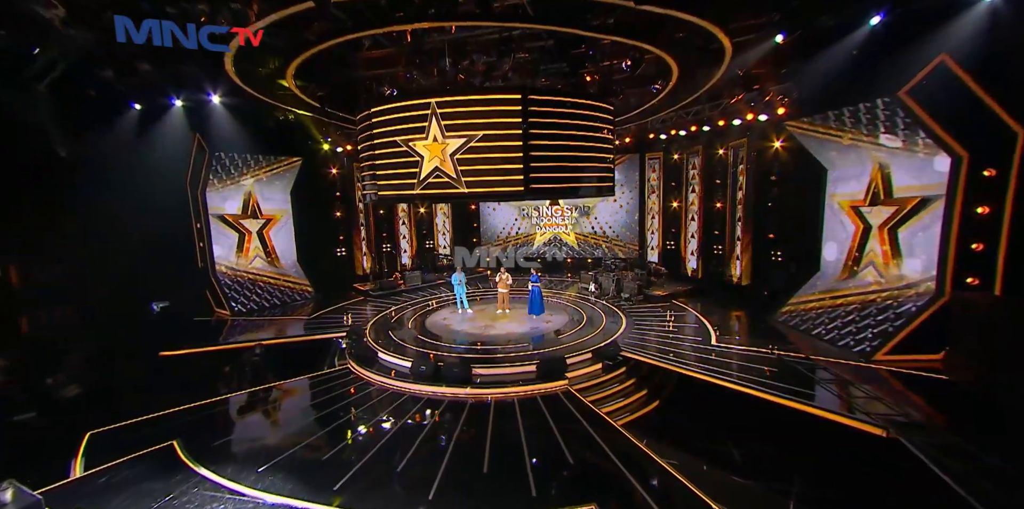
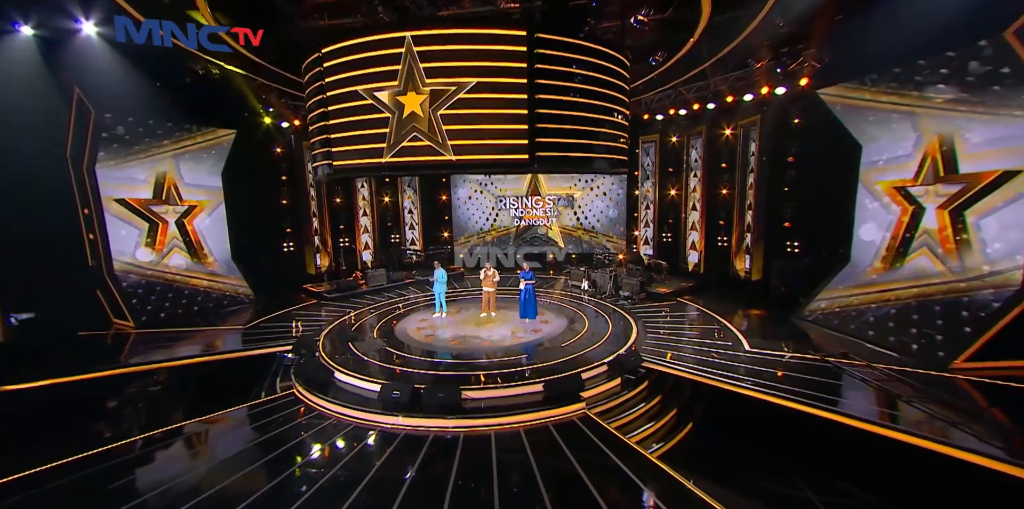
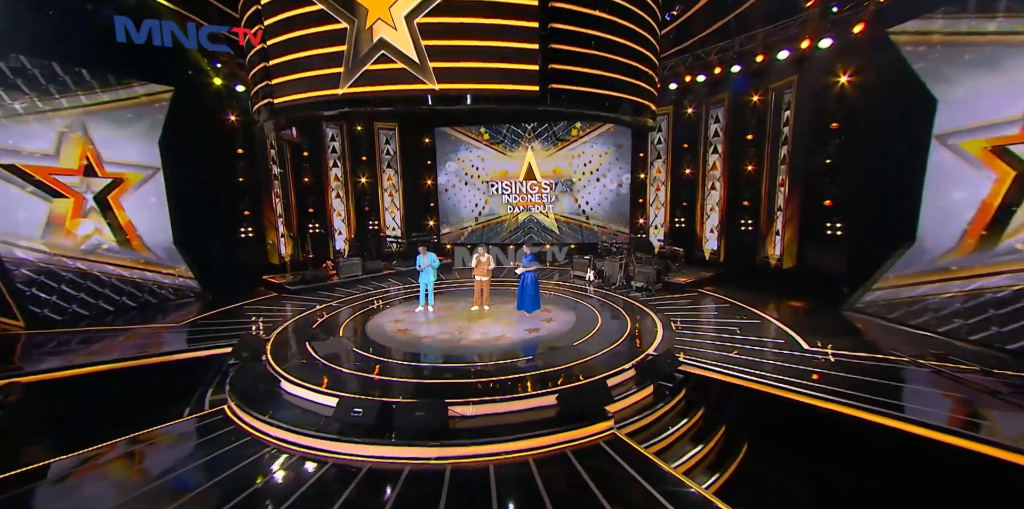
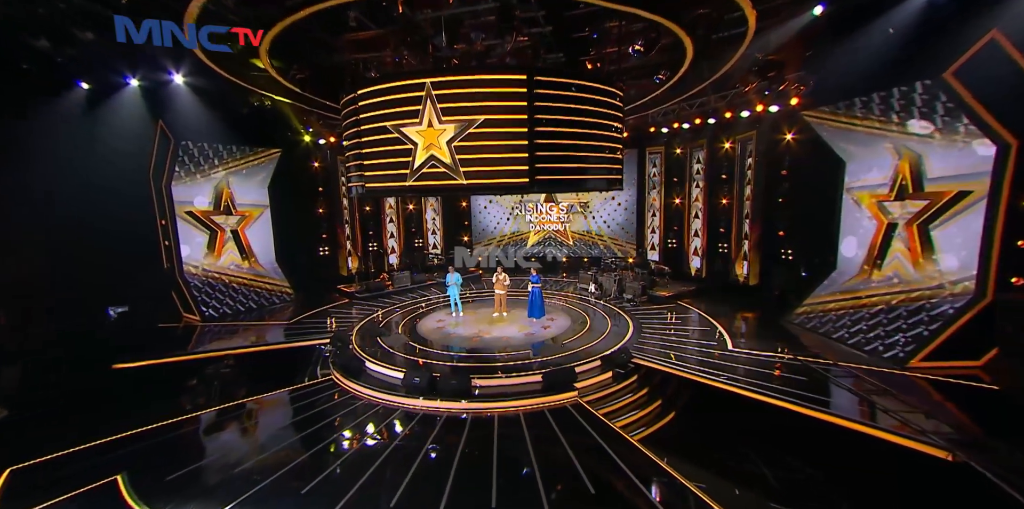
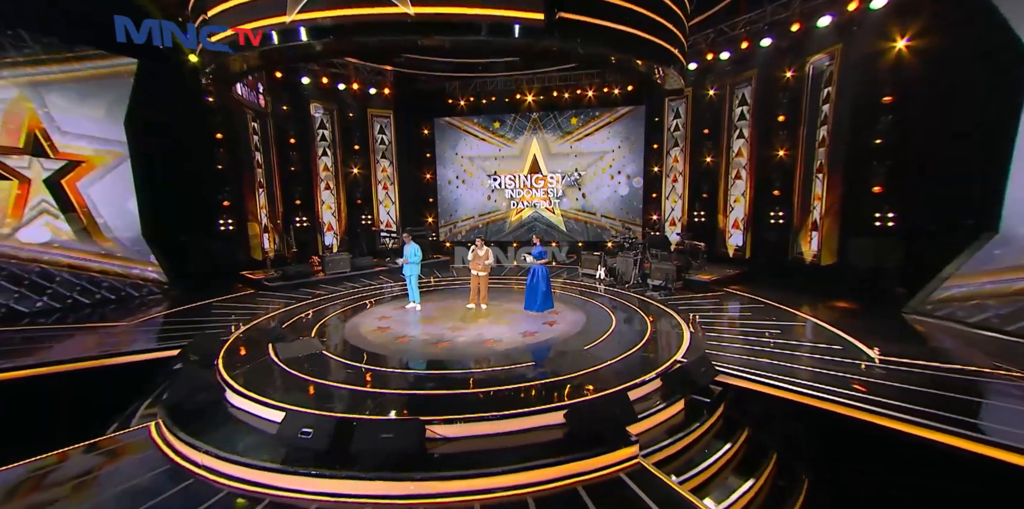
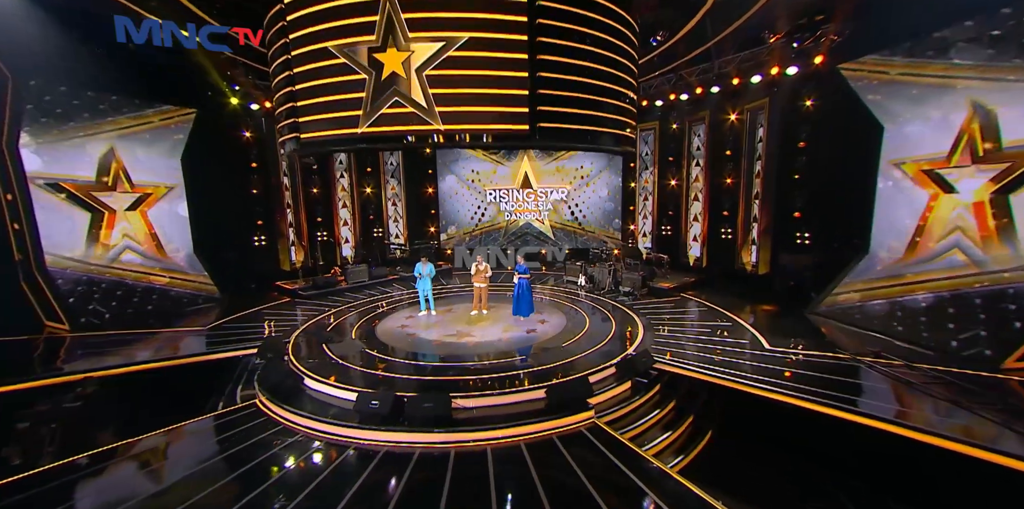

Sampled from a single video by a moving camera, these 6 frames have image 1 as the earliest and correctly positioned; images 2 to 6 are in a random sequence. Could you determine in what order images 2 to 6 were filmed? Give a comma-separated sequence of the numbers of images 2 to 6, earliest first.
4, 2, 6, 3, 5
